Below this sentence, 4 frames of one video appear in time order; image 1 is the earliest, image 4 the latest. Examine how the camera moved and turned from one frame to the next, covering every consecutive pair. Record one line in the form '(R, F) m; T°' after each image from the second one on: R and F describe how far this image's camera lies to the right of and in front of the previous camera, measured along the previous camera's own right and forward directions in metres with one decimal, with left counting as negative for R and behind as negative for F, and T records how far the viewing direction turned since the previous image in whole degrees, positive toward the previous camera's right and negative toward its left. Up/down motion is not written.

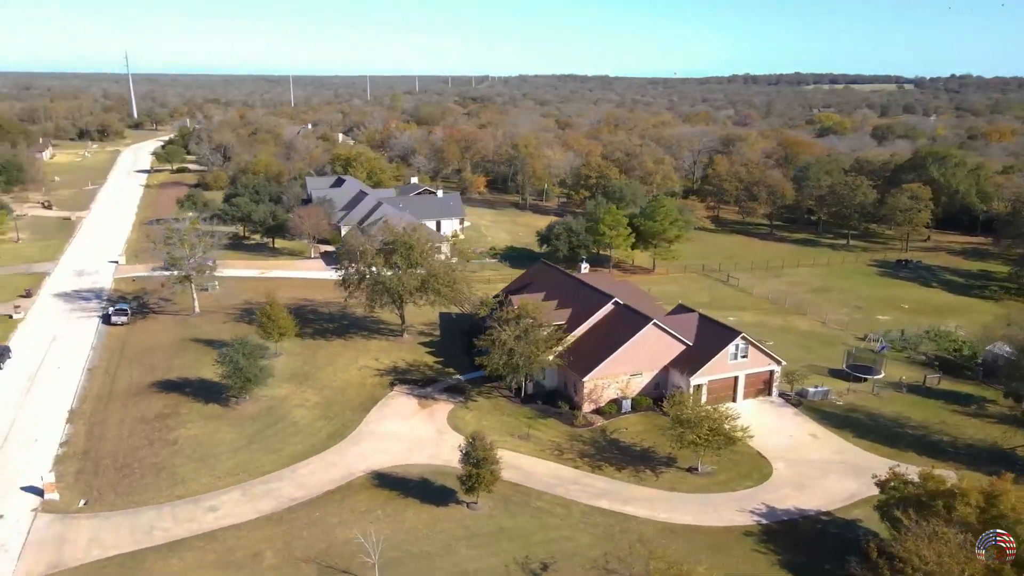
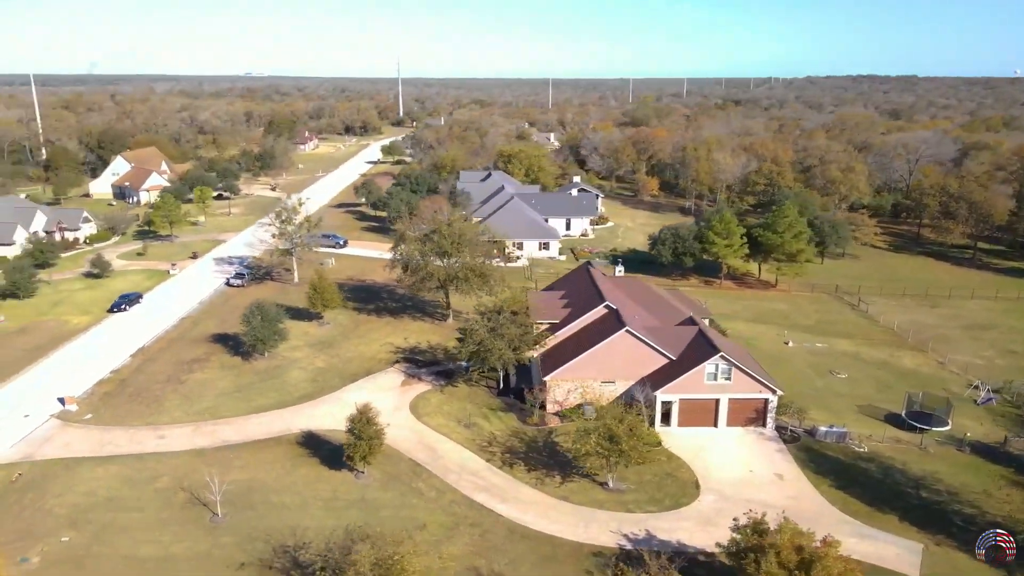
(+12.2, +1.7) m; -20°
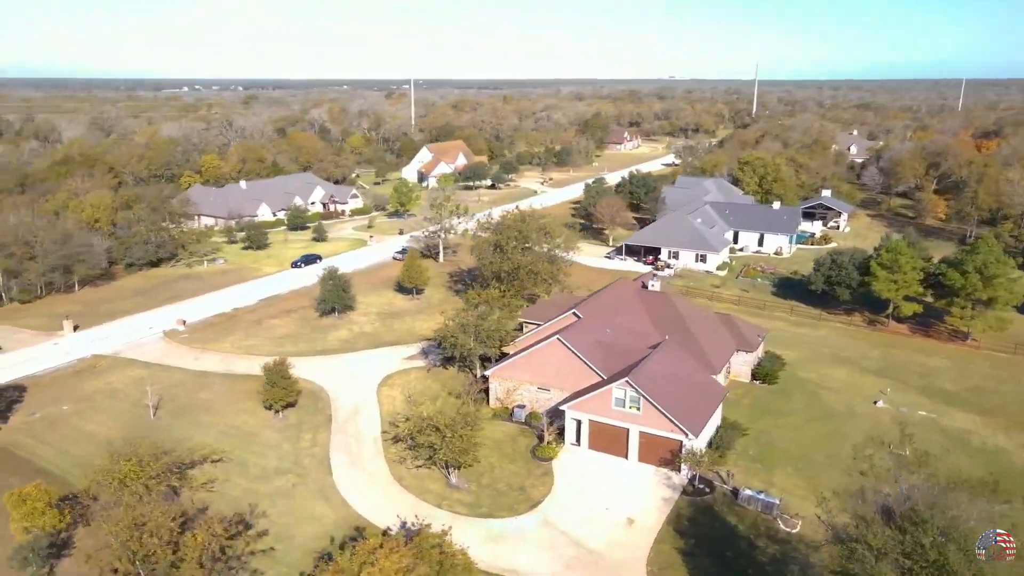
(+17.5, +3.9) m; -29°
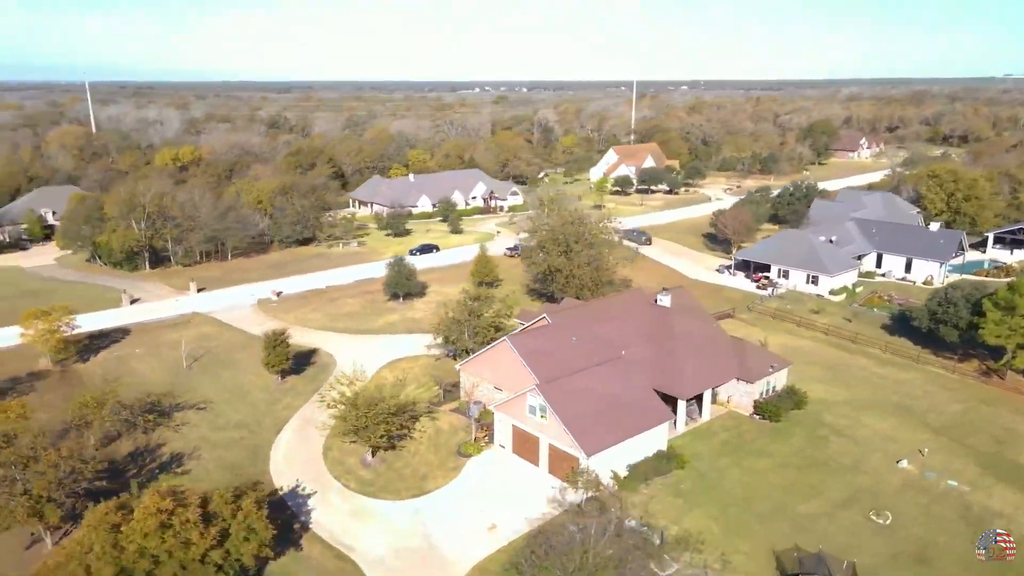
(+12.1, +1.7) m; -20°
